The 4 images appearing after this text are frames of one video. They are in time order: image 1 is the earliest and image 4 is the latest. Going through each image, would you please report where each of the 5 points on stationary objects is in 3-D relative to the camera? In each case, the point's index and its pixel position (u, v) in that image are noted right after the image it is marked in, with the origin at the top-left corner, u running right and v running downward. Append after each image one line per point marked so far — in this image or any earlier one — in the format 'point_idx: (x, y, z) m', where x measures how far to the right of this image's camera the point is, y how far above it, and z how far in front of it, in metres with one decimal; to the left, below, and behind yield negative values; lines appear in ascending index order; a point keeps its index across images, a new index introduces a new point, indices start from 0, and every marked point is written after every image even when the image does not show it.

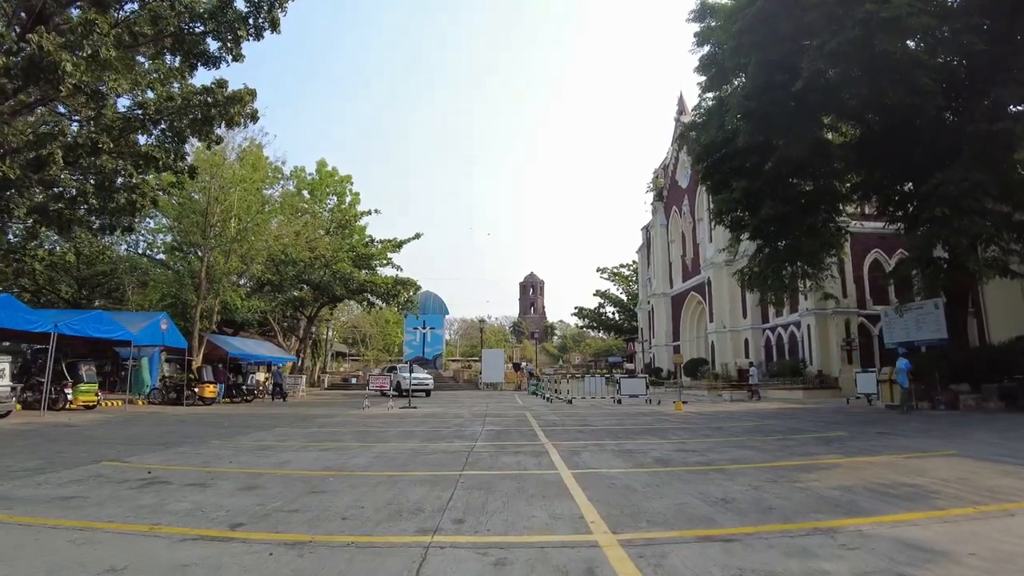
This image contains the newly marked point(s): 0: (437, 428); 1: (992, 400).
0: (-1.7, -3.1, +13.5) m
1: (+12.1, -2.8, +15.3) m
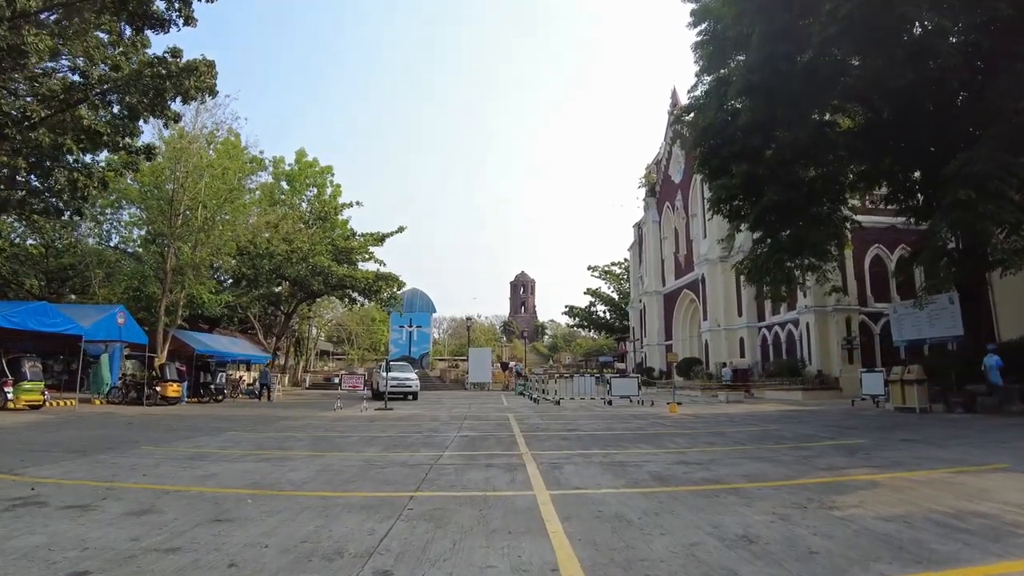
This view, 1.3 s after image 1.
0: (-2.1, -2.9, +12.1) m
1: (+11.7, -2.6, +14.0) m
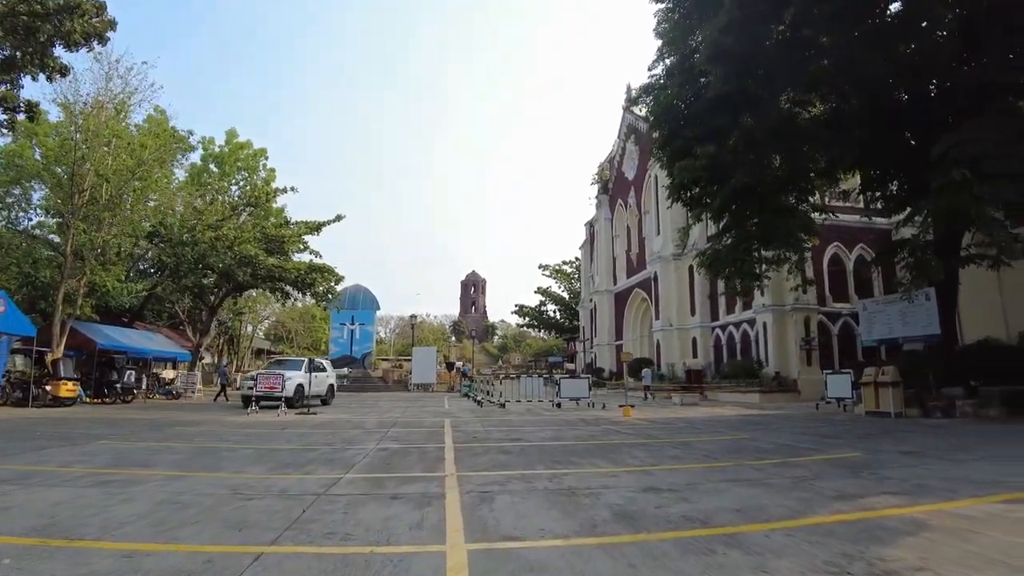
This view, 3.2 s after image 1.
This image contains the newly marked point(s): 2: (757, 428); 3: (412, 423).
0: (-3.2, -2.6, +10.0) m
1: (+10.3, -2.5, +13.0) m
2: (+5.2, -2.9, +12.9) m
3: (-2.5, -3.3, +15.0) m
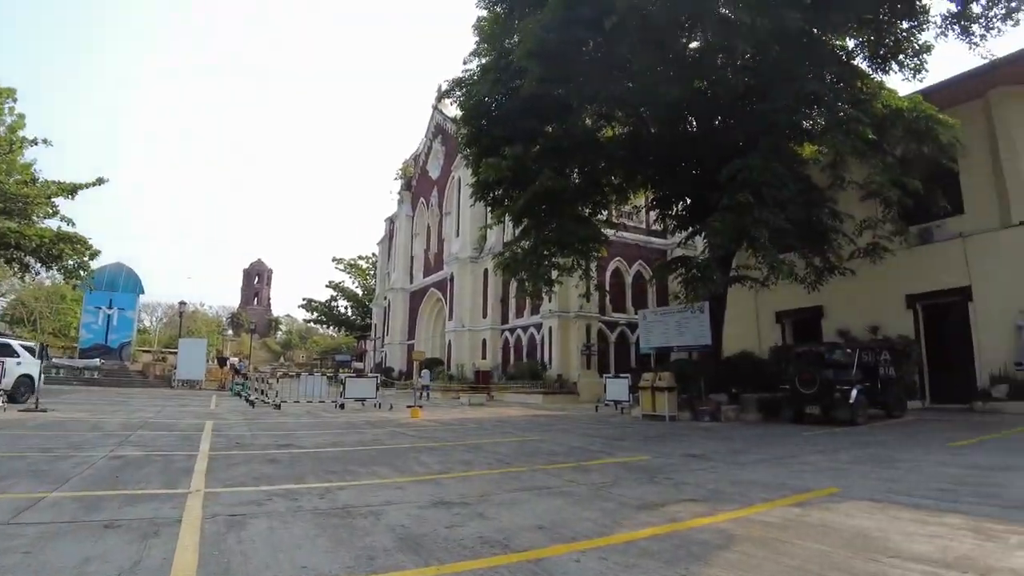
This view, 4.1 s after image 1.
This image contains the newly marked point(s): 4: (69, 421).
0: (-6.2, -2.1, +7.4) m
1: (+5.6, -2.9, +14.6) m
2: (+0.8, -3.0, +12.9) m
3: (-7.2, -2.8, +12.4) m
4: (-9.2, -2.7, +12.6) m
